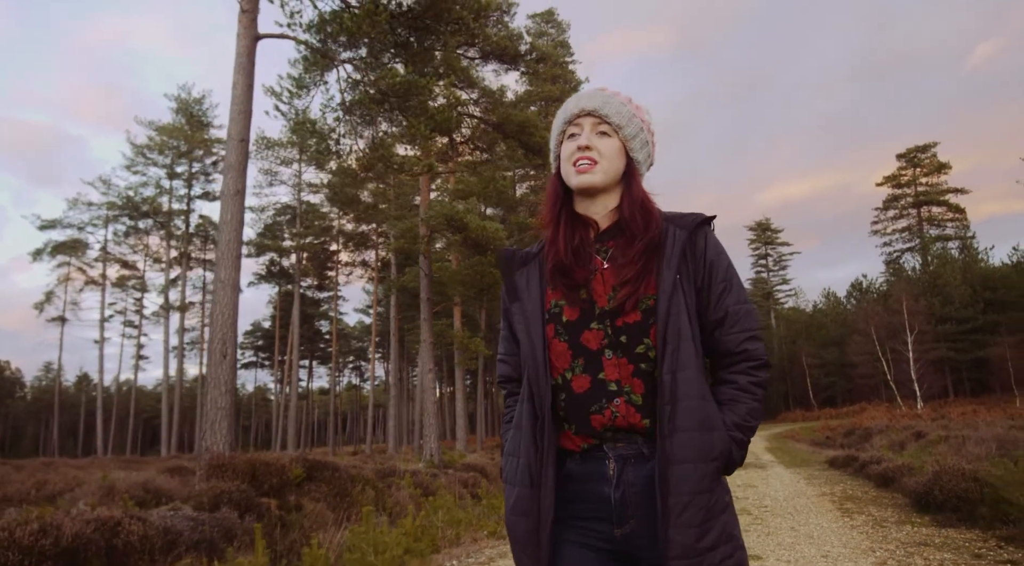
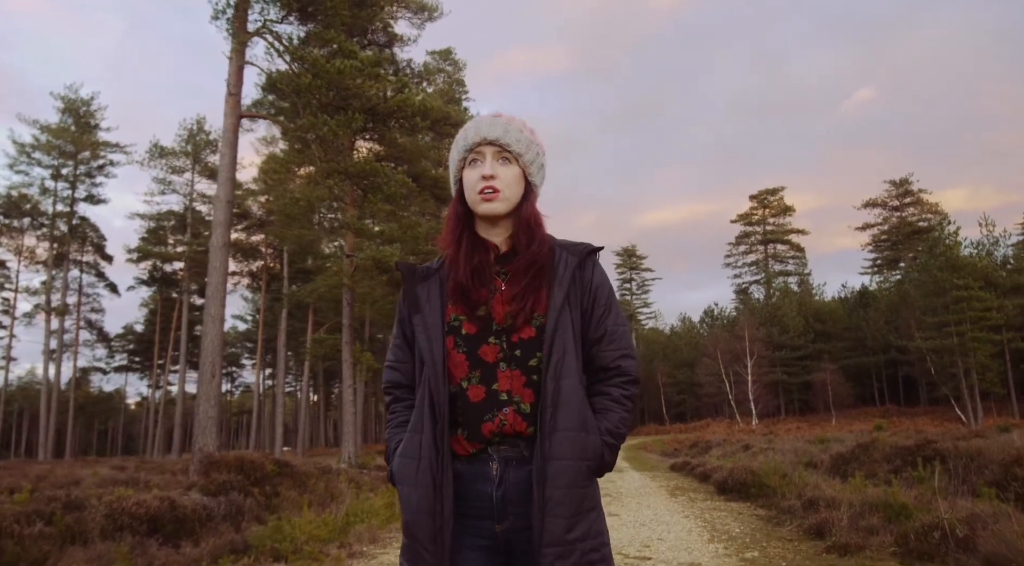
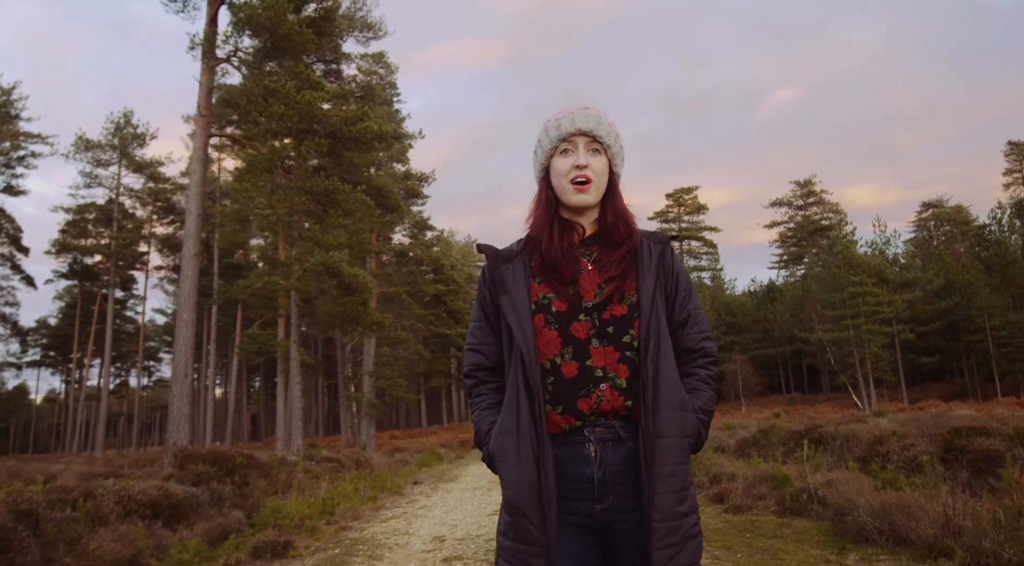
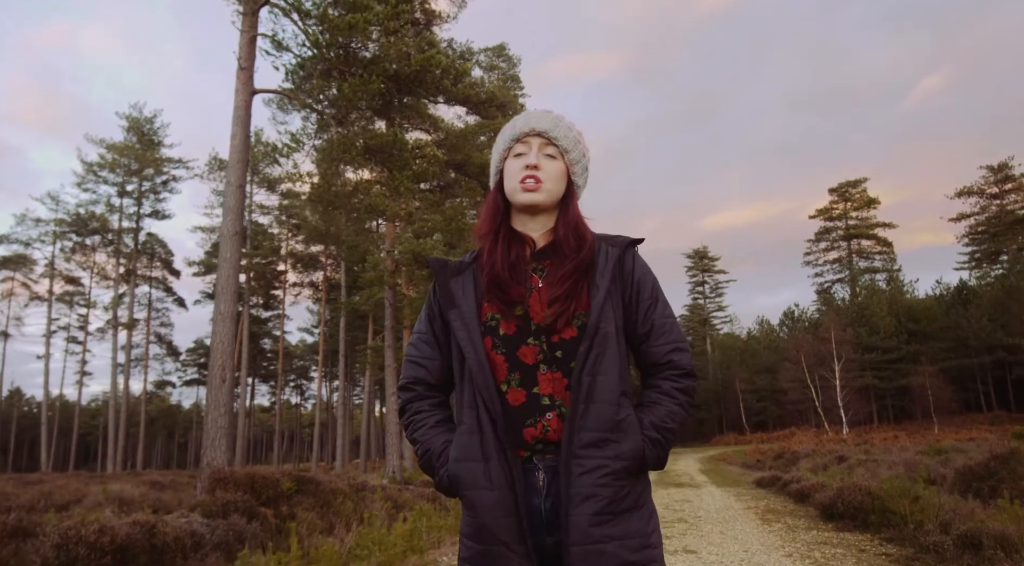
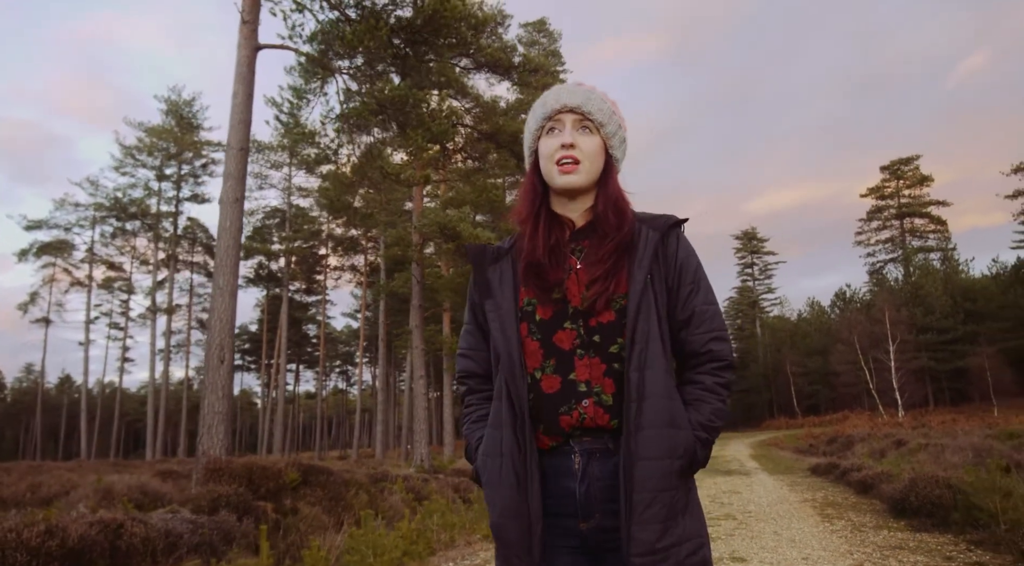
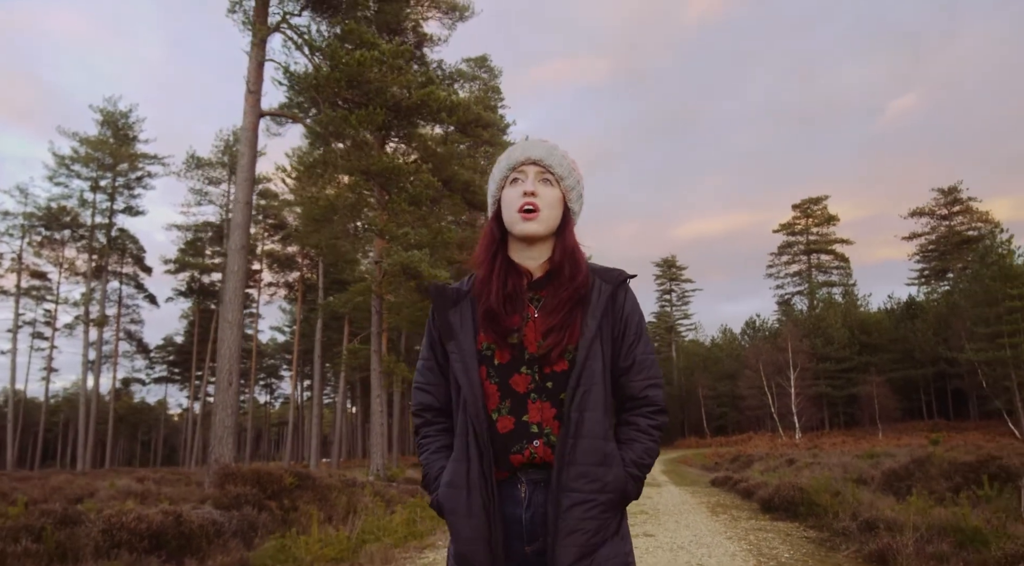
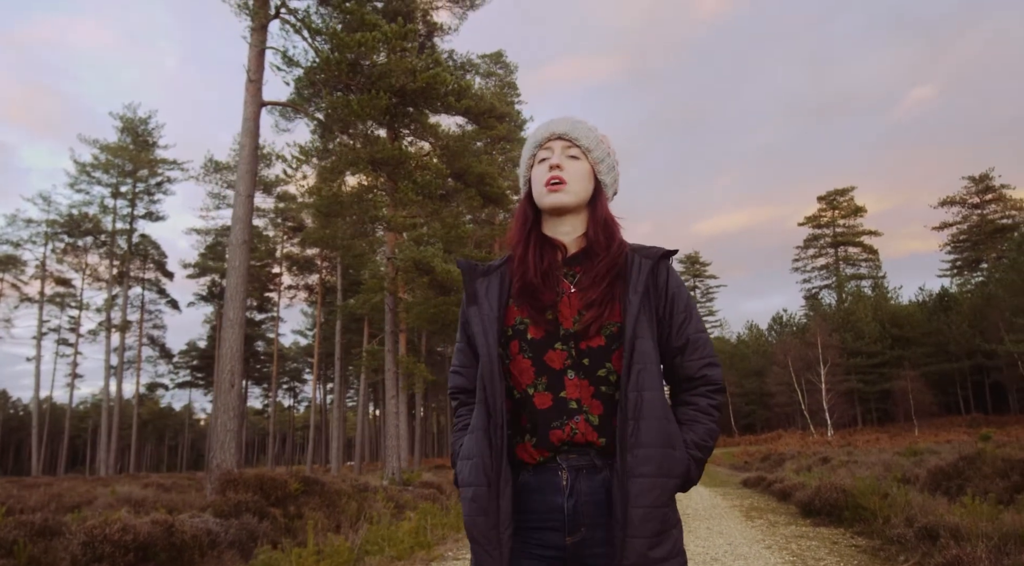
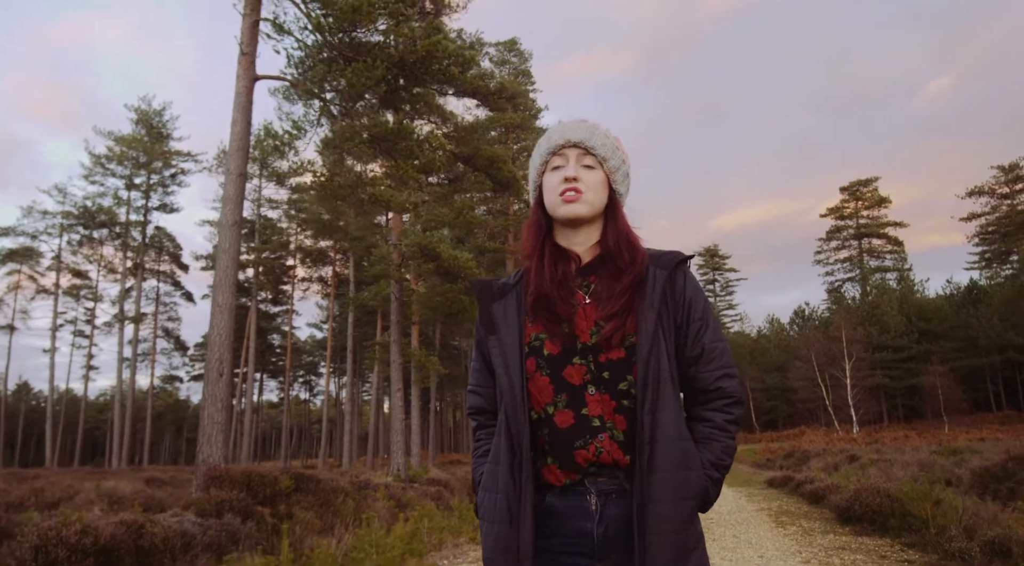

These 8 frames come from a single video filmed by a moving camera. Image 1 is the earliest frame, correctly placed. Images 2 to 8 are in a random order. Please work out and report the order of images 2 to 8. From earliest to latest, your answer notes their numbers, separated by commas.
5, 8, 4, 7, 6, 2, 3
